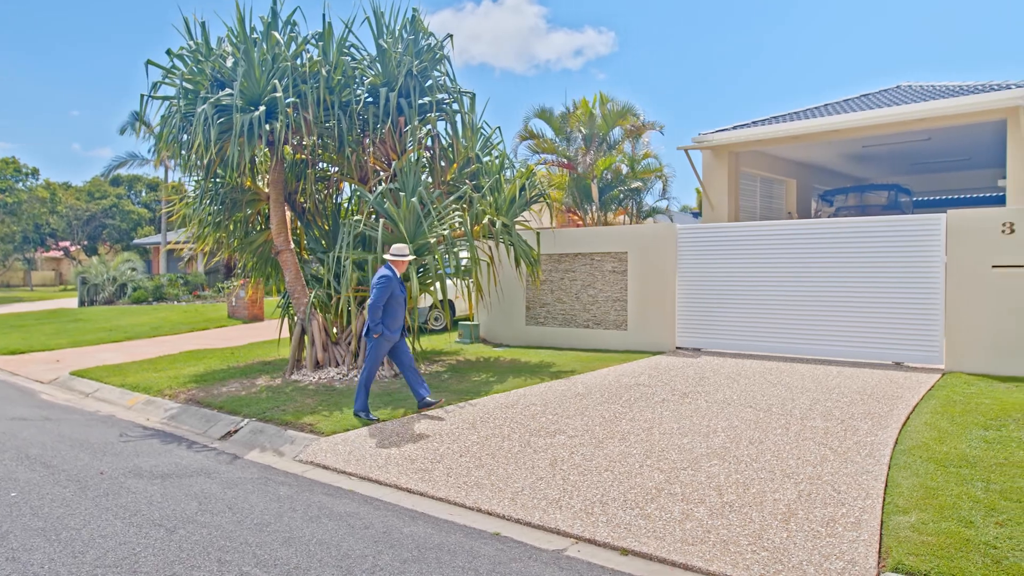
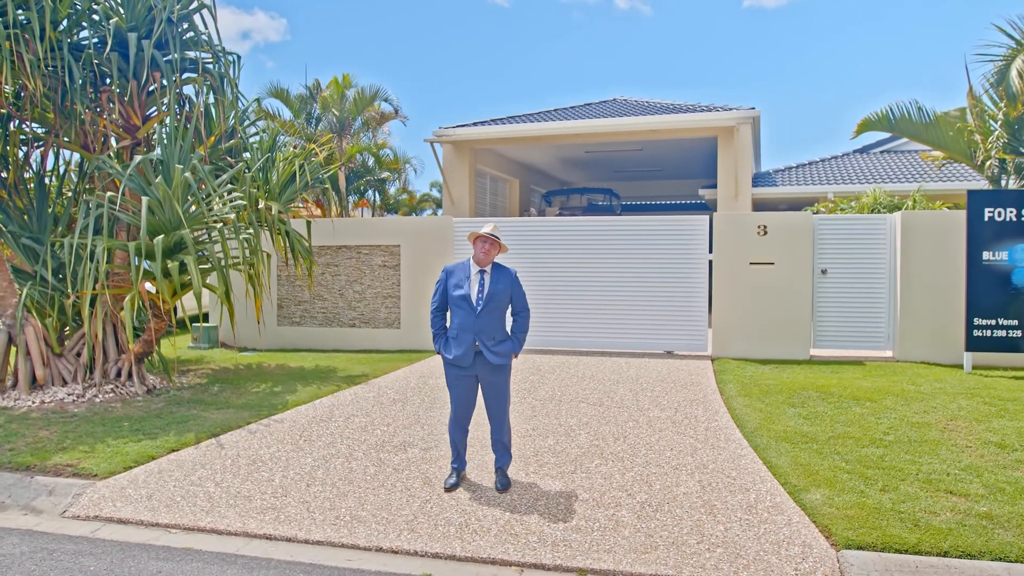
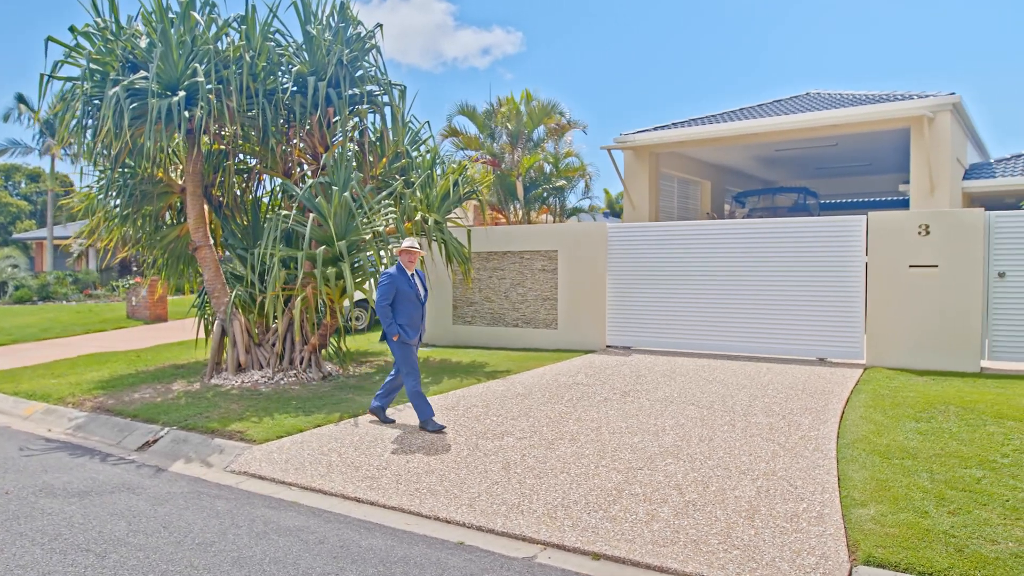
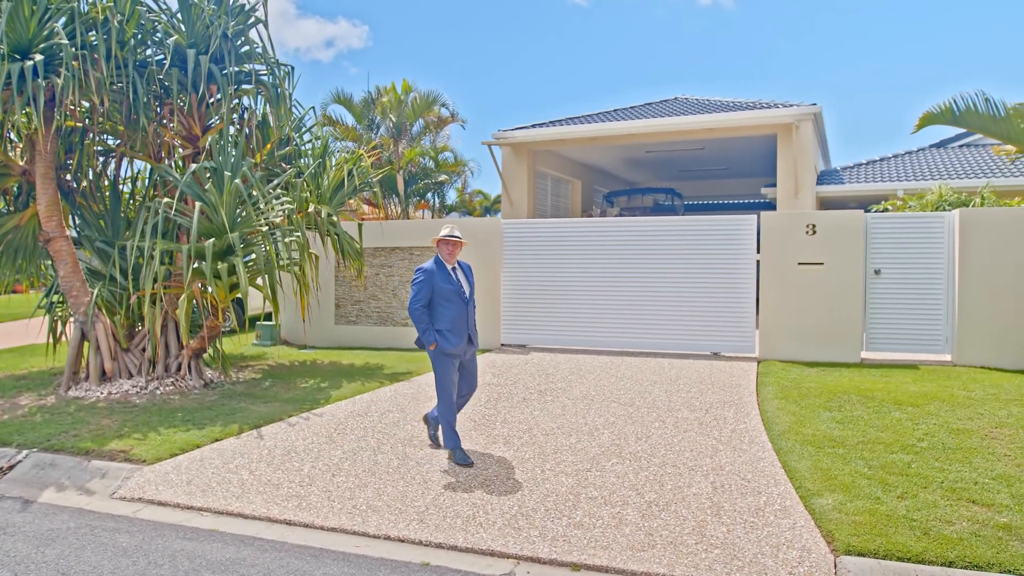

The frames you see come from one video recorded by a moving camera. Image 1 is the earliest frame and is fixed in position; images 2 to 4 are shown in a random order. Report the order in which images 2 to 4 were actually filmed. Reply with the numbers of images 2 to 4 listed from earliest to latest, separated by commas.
3, 4, 2
